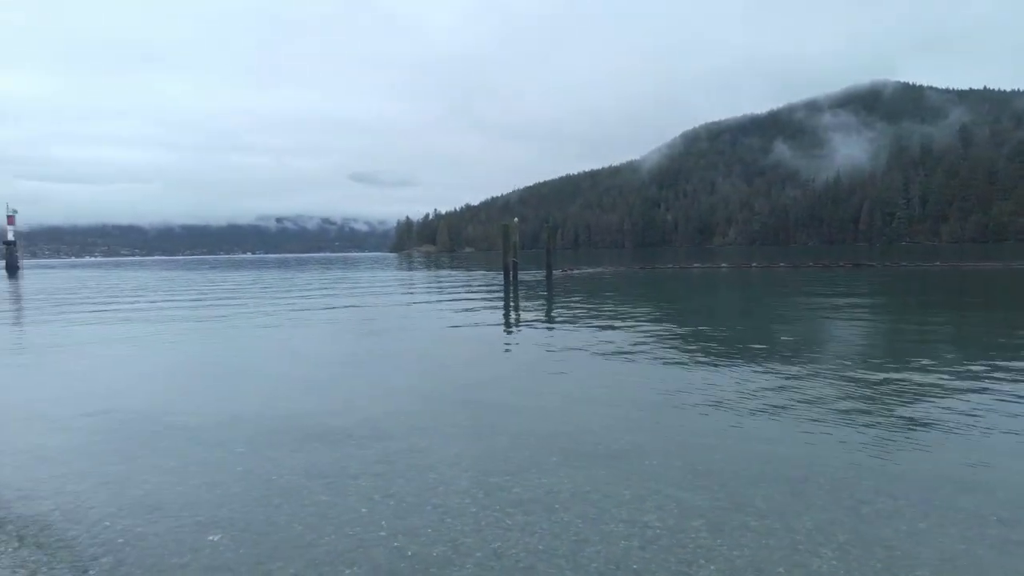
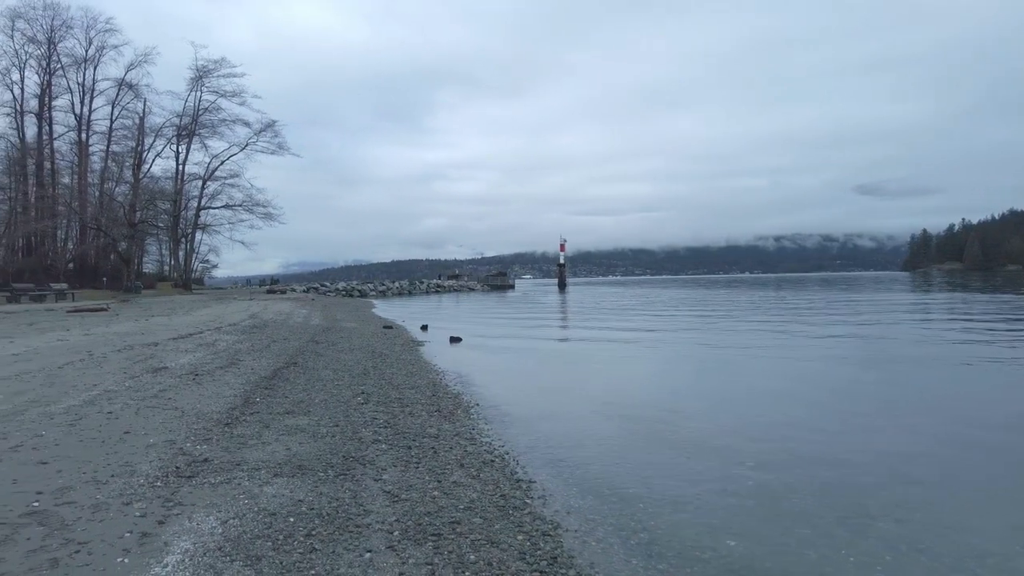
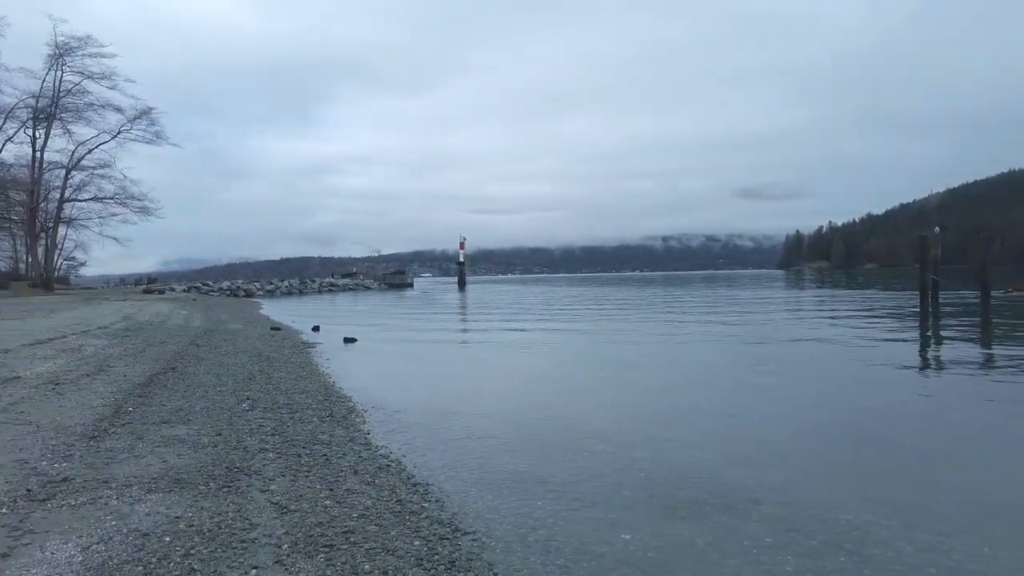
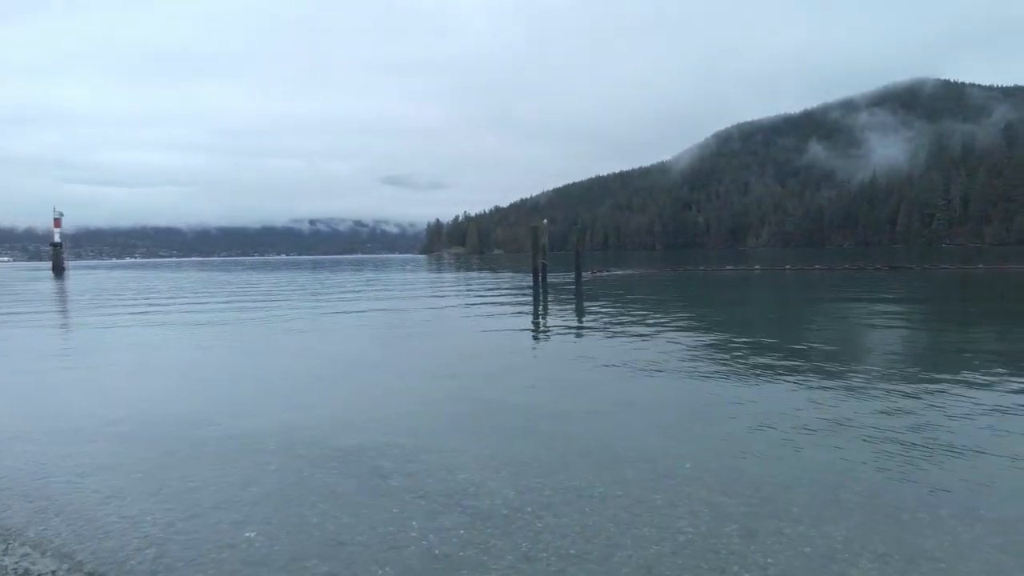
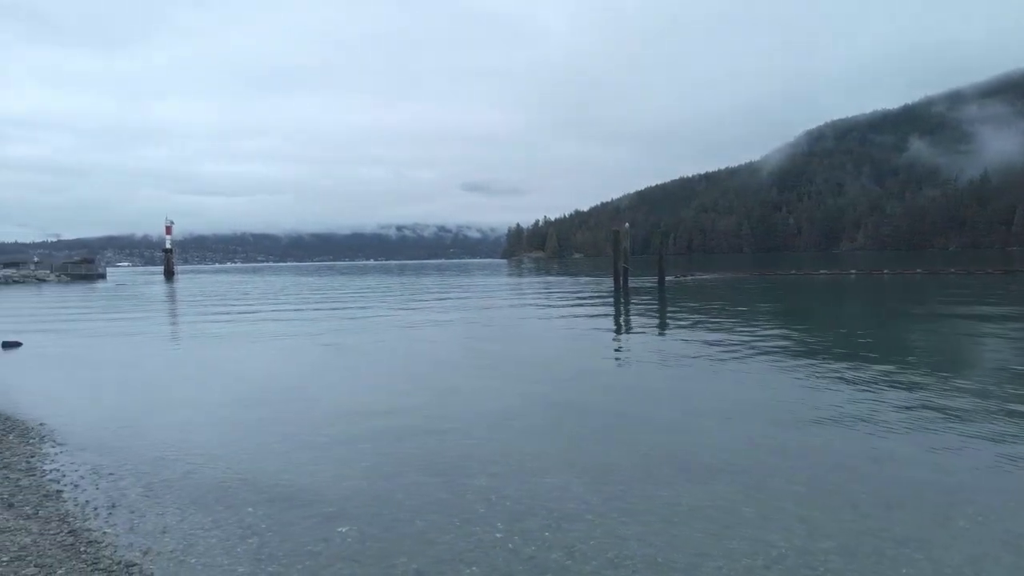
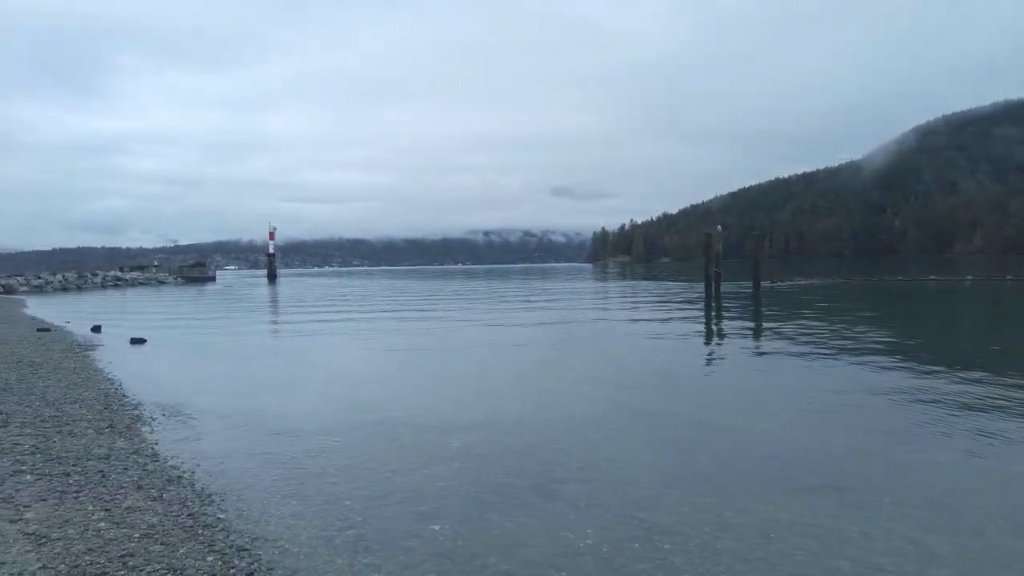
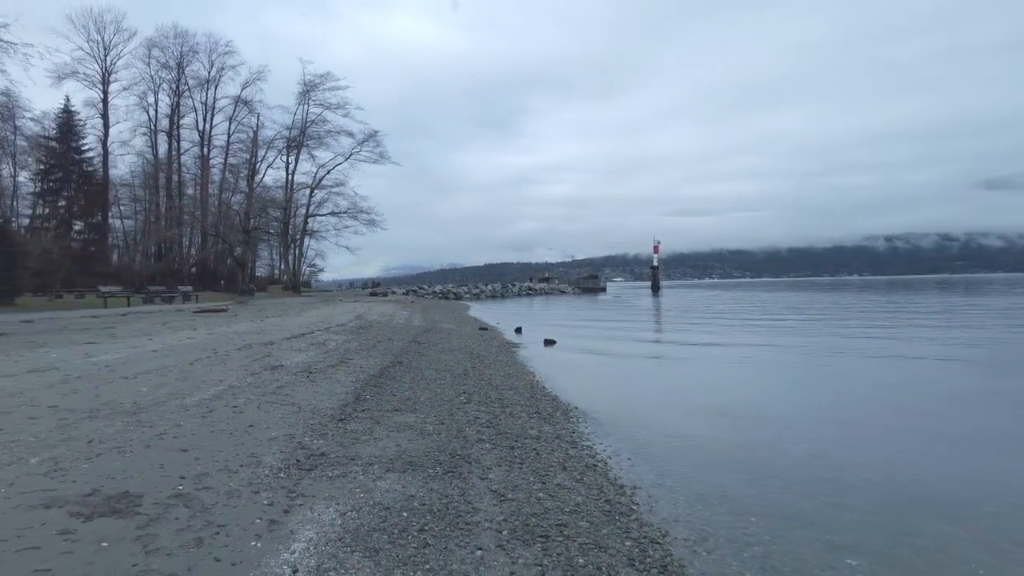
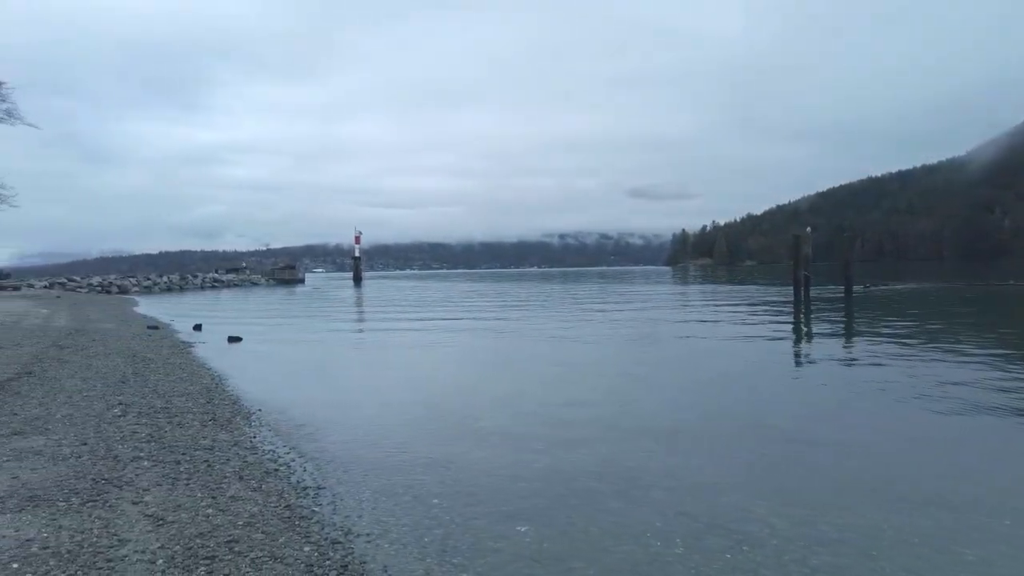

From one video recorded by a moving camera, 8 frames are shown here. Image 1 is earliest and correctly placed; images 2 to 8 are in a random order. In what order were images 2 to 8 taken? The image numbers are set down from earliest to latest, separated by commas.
4, 5, 6, 8, 3, 2, 7
